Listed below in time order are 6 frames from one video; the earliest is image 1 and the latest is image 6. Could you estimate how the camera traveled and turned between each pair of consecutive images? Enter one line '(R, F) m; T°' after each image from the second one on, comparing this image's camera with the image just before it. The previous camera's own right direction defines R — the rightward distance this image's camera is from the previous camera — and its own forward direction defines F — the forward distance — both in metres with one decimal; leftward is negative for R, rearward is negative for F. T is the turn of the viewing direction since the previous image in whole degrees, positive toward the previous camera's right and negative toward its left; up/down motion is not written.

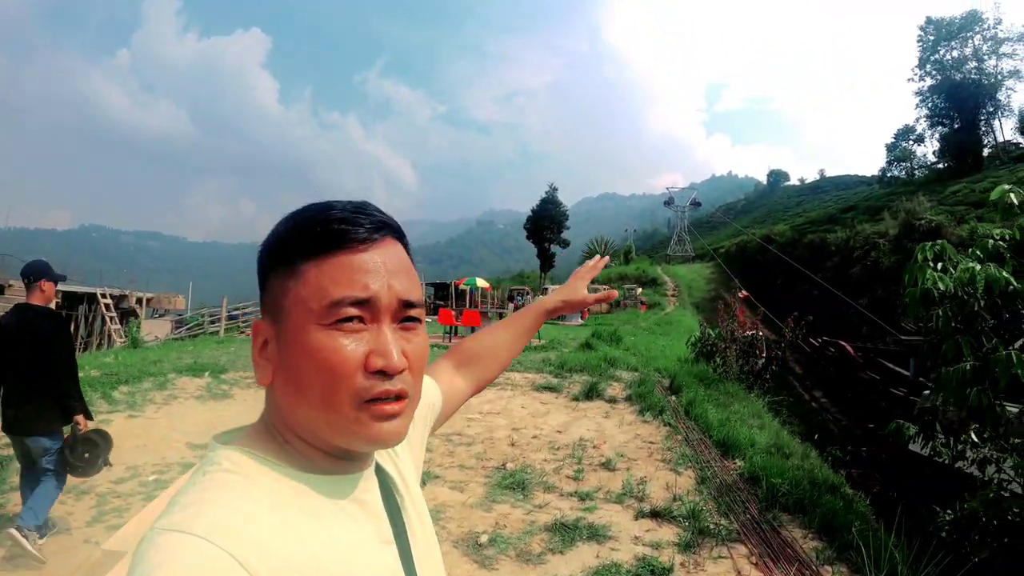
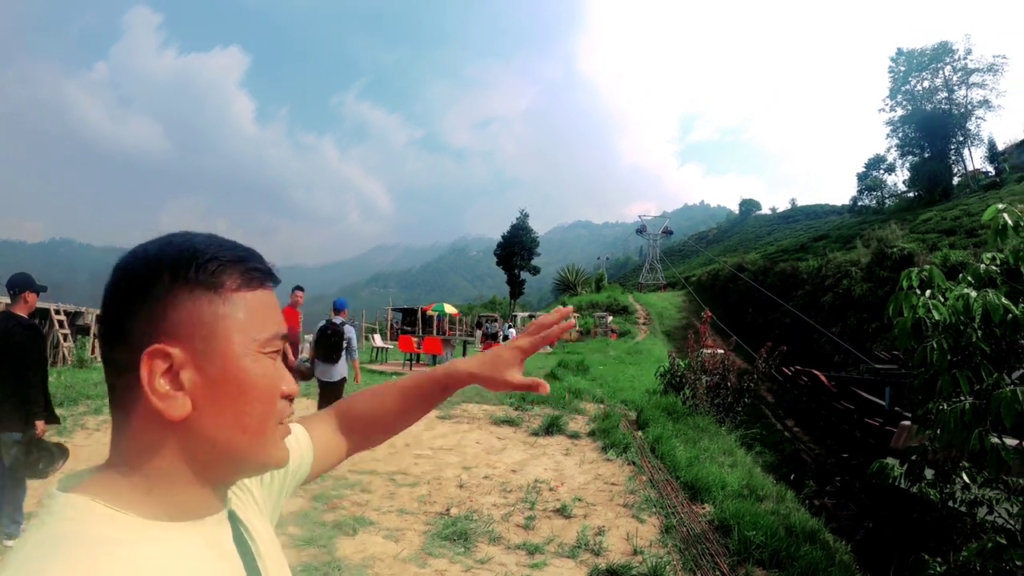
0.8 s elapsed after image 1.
(+0.2, +0.5) m; +2°
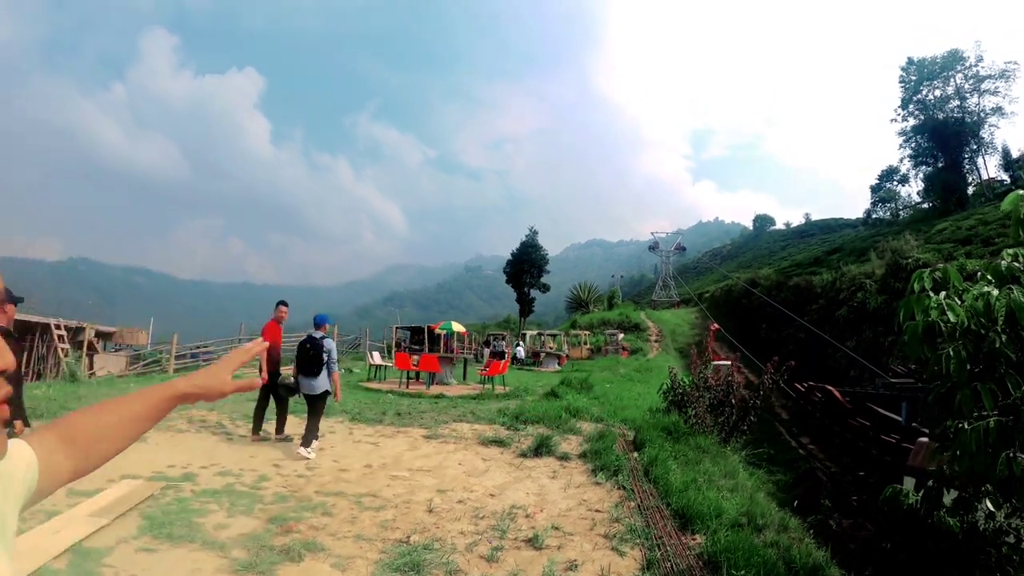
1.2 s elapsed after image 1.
(+0.3, +0.4) m; -1°
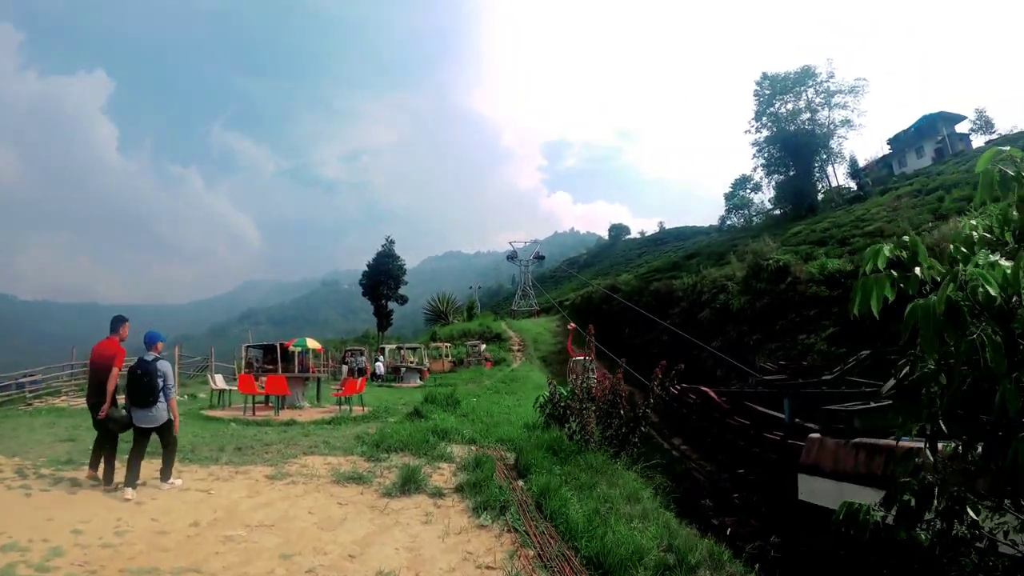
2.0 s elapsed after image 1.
(+0.2, +1.0) m; +10°
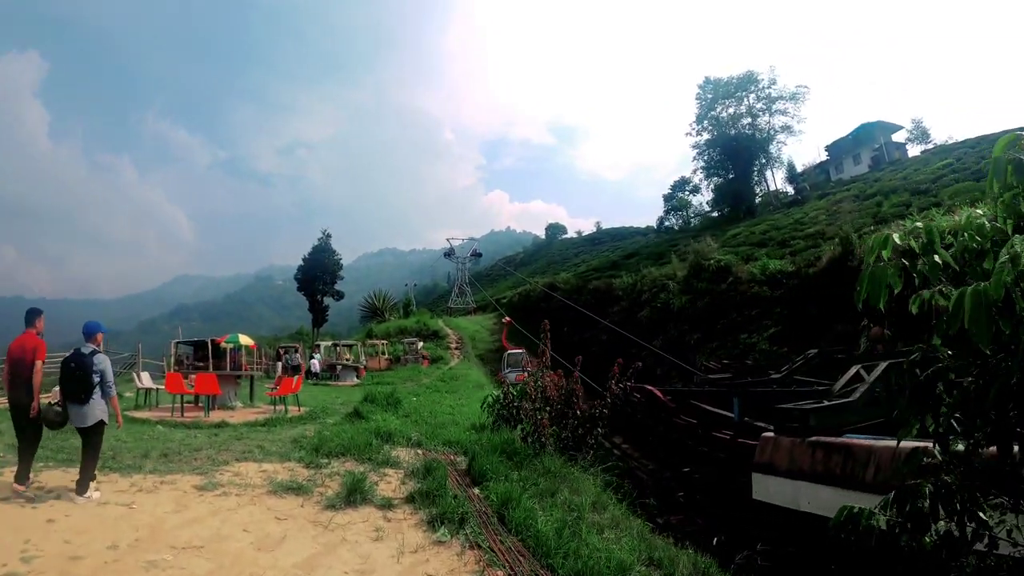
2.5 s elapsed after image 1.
(-0.1, +0.4) m; +5°
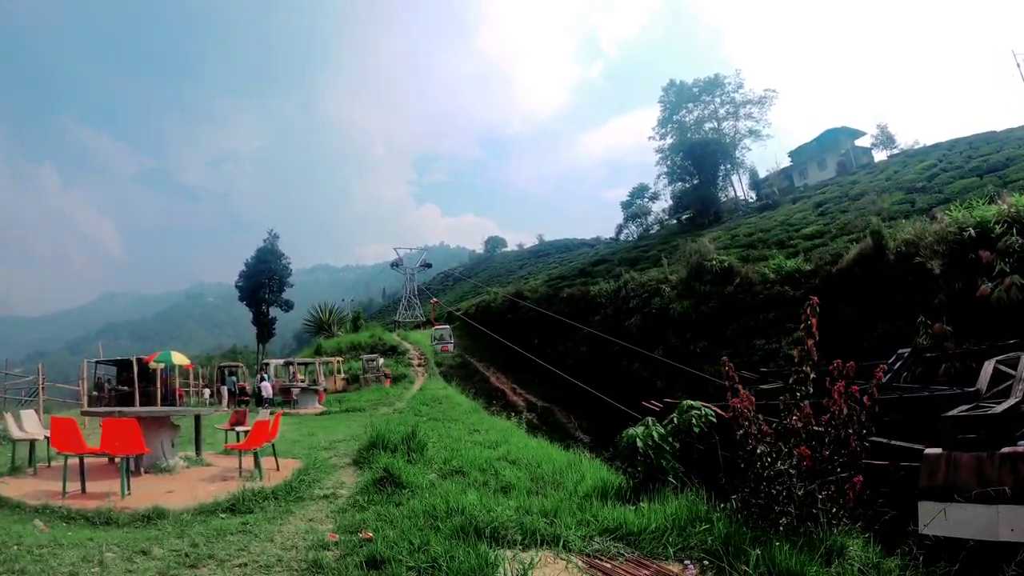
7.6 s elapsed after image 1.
(-1.7, +3.2) m; +6°
